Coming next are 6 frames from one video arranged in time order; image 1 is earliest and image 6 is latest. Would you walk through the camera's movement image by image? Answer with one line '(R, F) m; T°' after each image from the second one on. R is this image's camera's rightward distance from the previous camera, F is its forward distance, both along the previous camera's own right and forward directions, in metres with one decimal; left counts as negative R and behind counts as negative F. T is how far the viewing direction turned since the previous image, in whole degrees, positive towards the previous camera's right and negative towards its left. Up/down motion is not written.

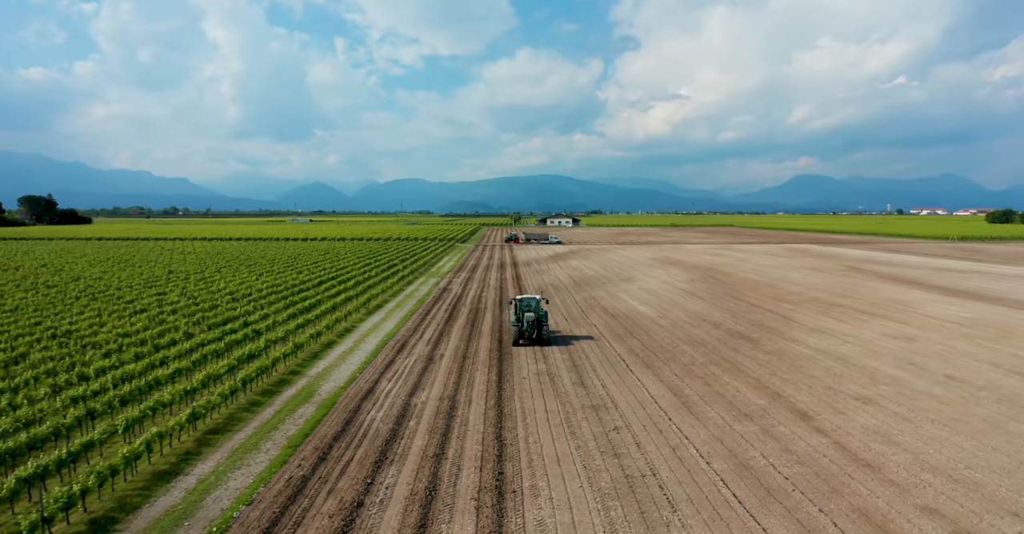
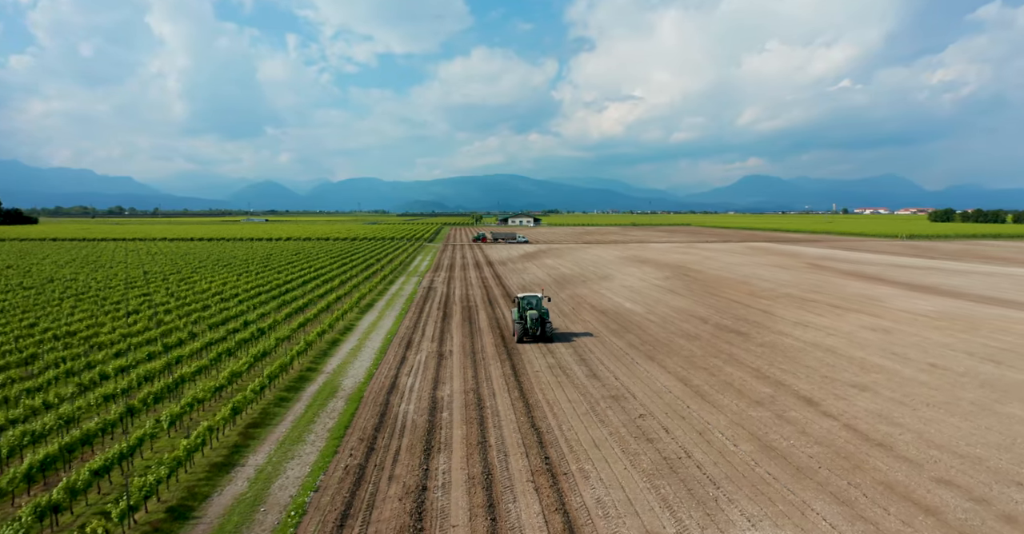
(-1.5, -0.4) m; +3°
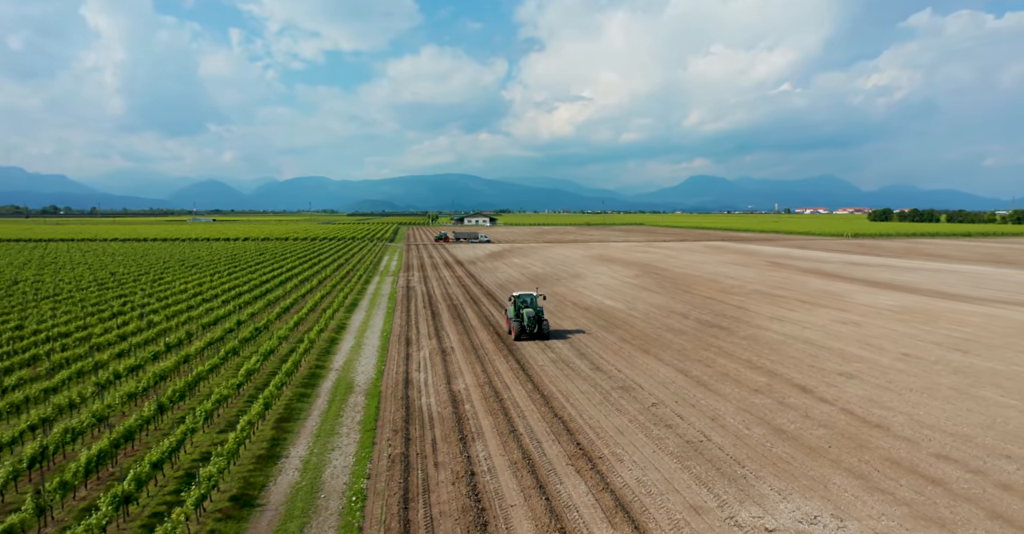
(-1.4, -0.4) m; +3°
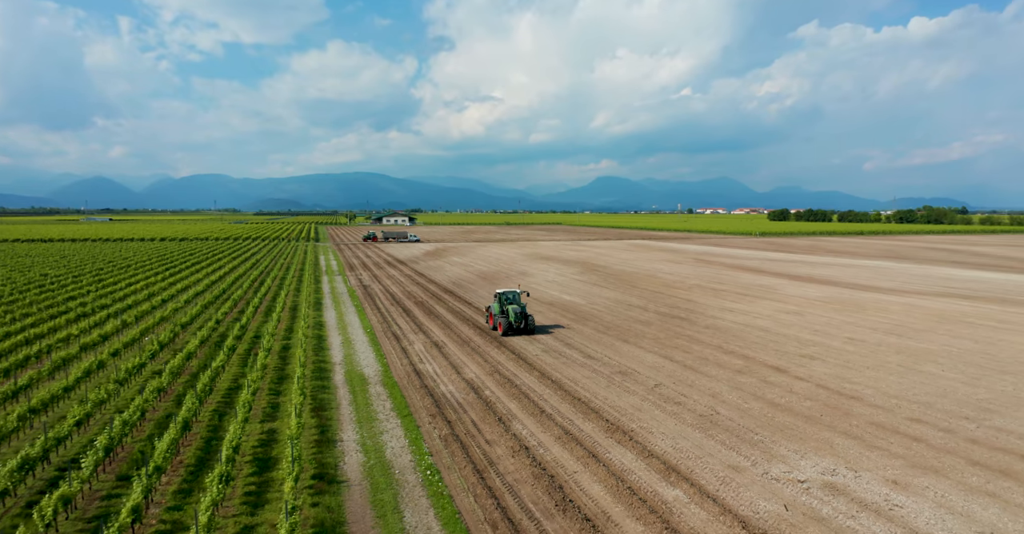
(-2.2, -0.7) m; +6°
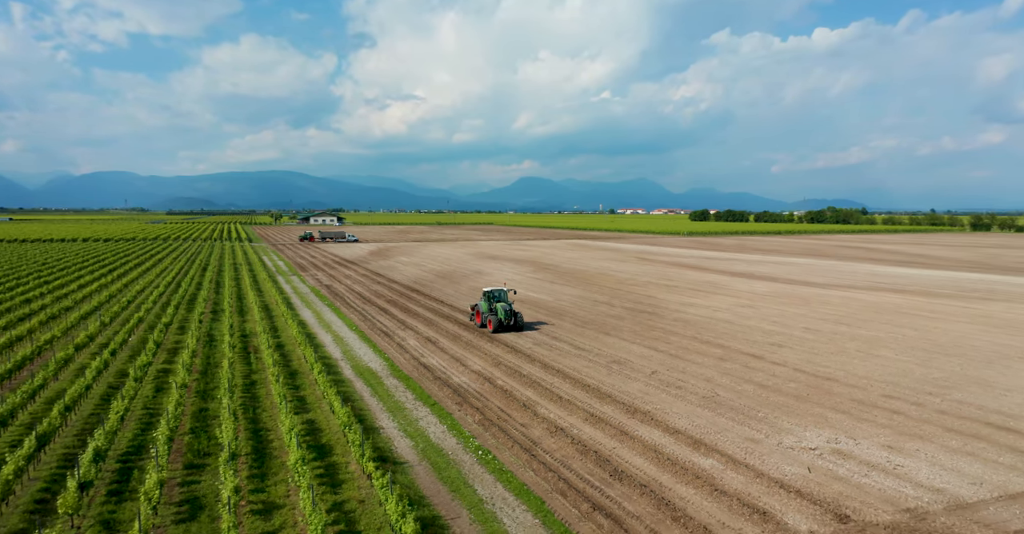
(-1.8, -0.6) m; +5°
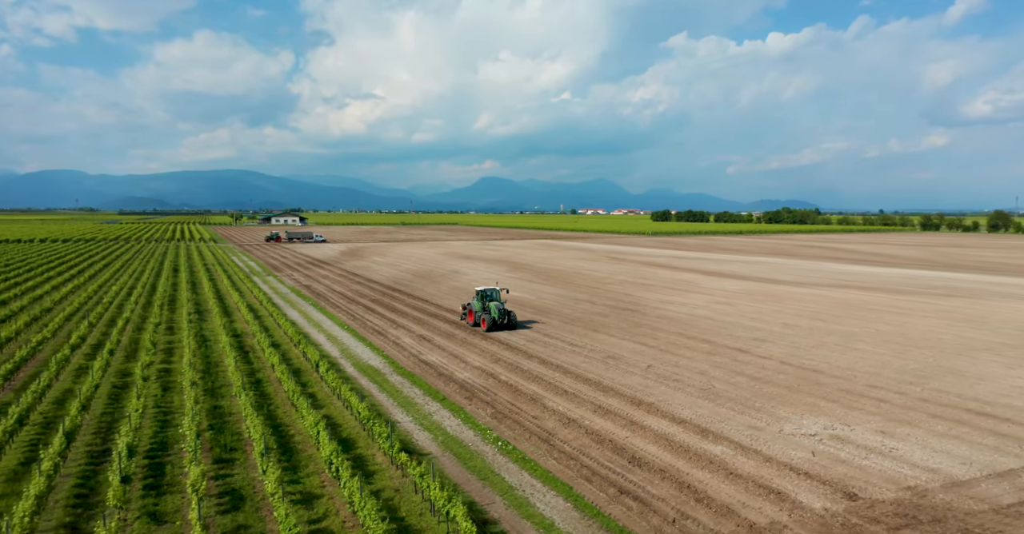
(-0.9, -0.3) m; +3°
